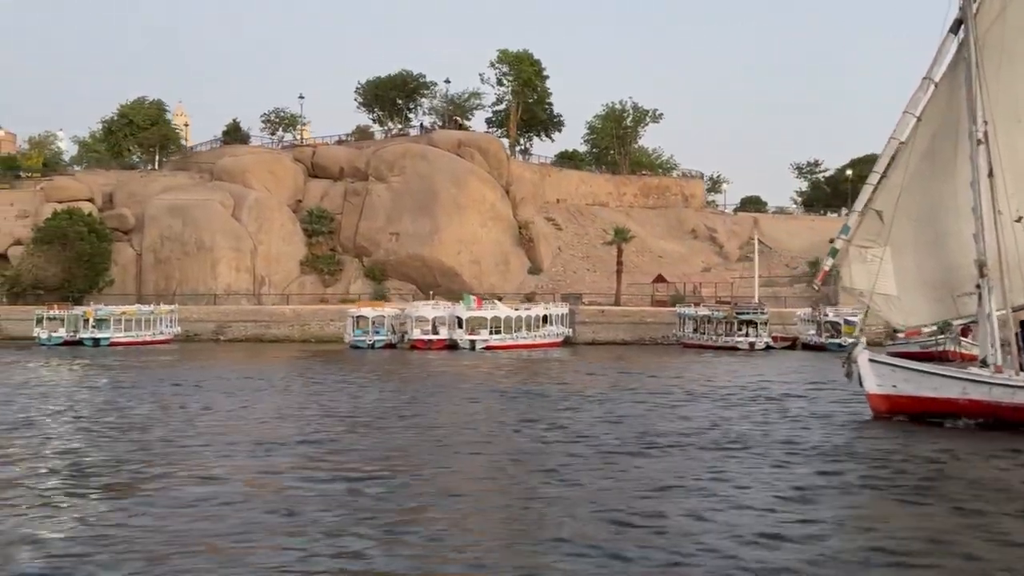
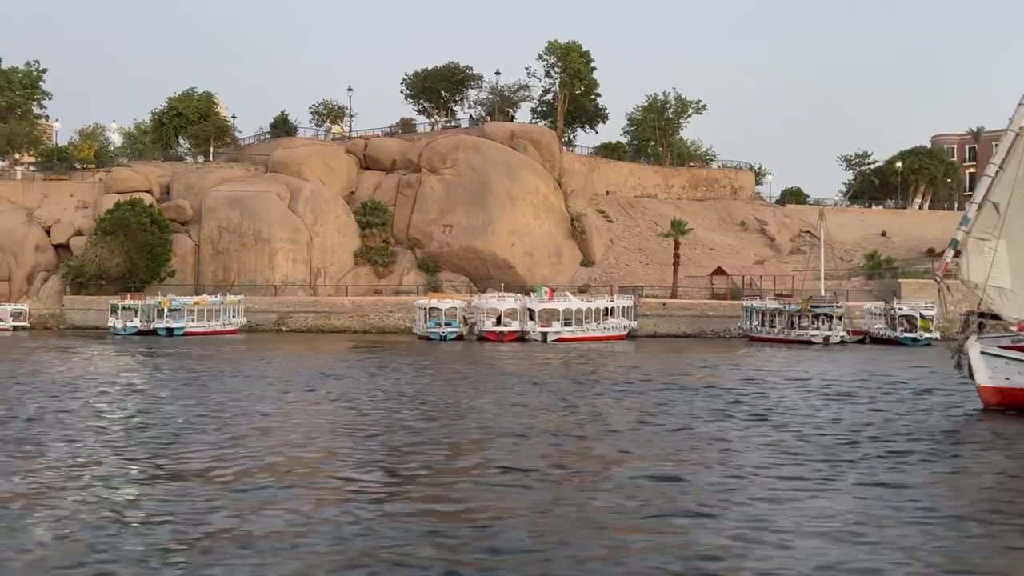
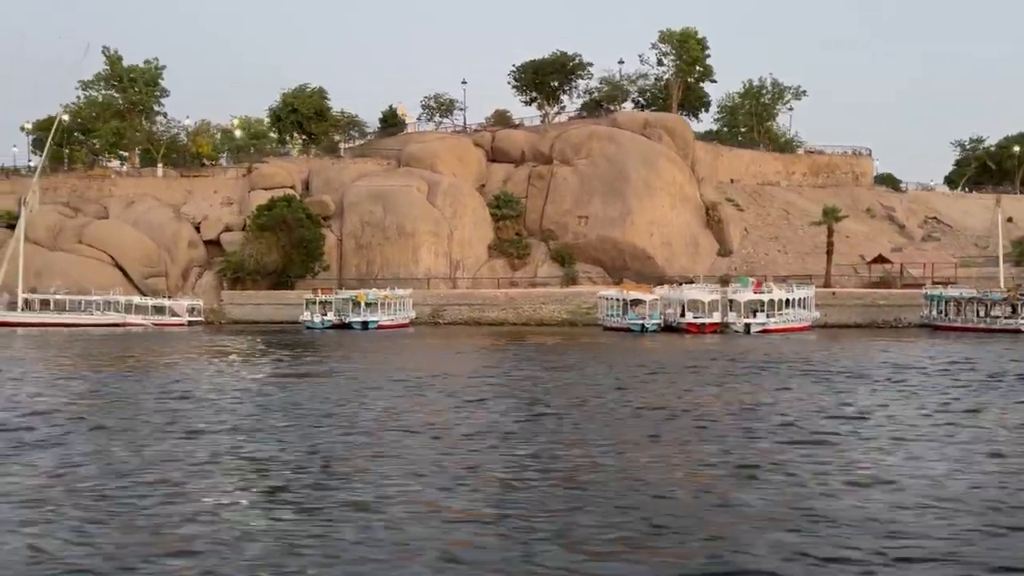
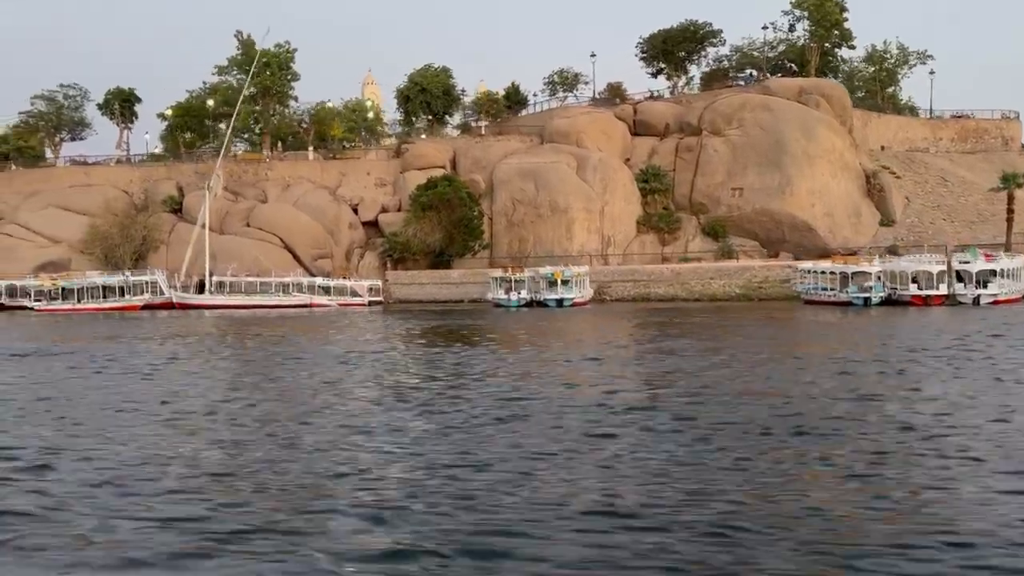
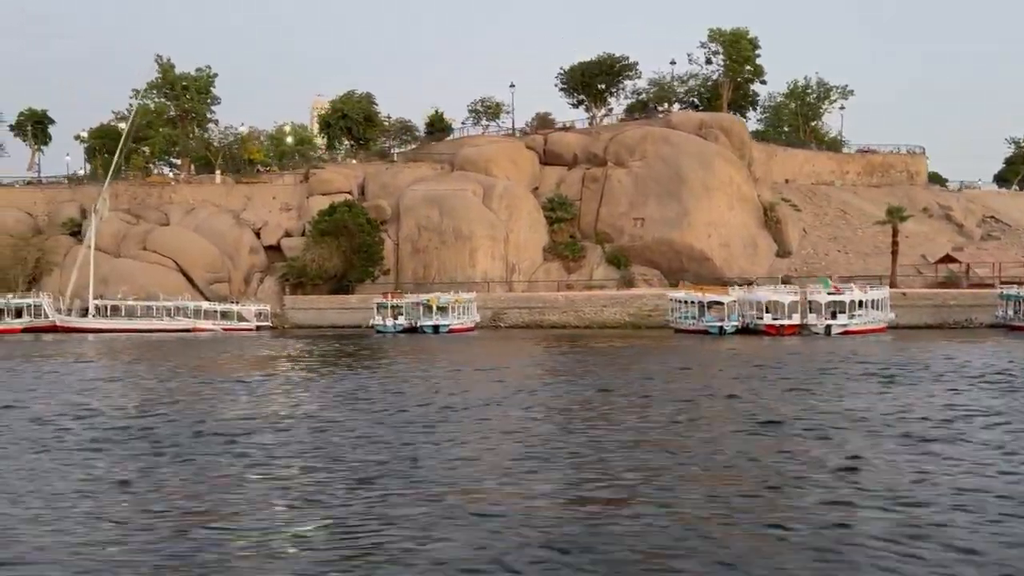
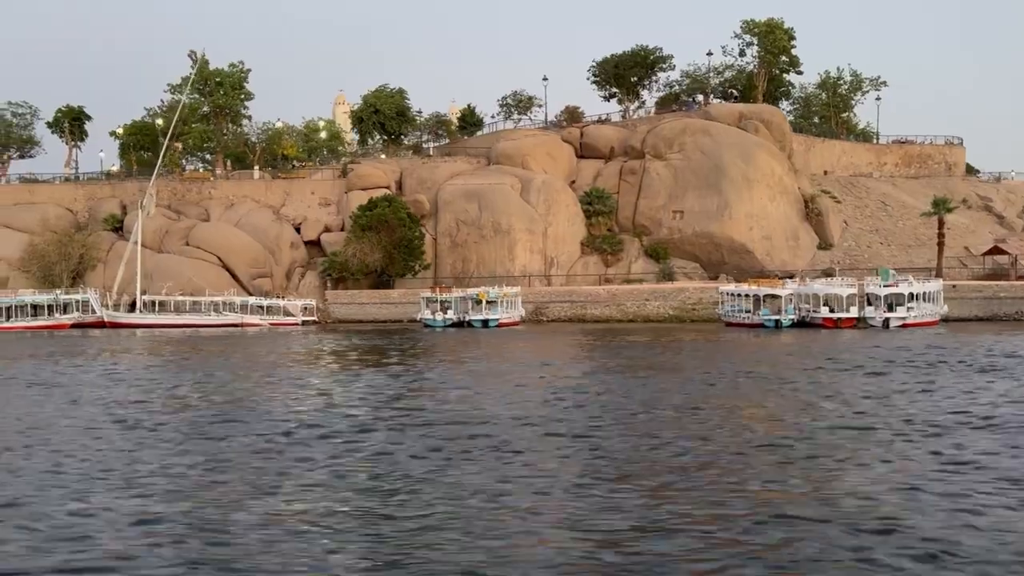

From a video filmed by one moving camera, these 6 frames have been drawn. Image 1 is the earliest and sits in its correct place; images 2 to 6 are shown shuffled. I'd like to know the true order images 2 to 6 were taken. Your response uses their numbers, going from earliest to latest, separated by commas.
2, 3, 5, 6, 4
